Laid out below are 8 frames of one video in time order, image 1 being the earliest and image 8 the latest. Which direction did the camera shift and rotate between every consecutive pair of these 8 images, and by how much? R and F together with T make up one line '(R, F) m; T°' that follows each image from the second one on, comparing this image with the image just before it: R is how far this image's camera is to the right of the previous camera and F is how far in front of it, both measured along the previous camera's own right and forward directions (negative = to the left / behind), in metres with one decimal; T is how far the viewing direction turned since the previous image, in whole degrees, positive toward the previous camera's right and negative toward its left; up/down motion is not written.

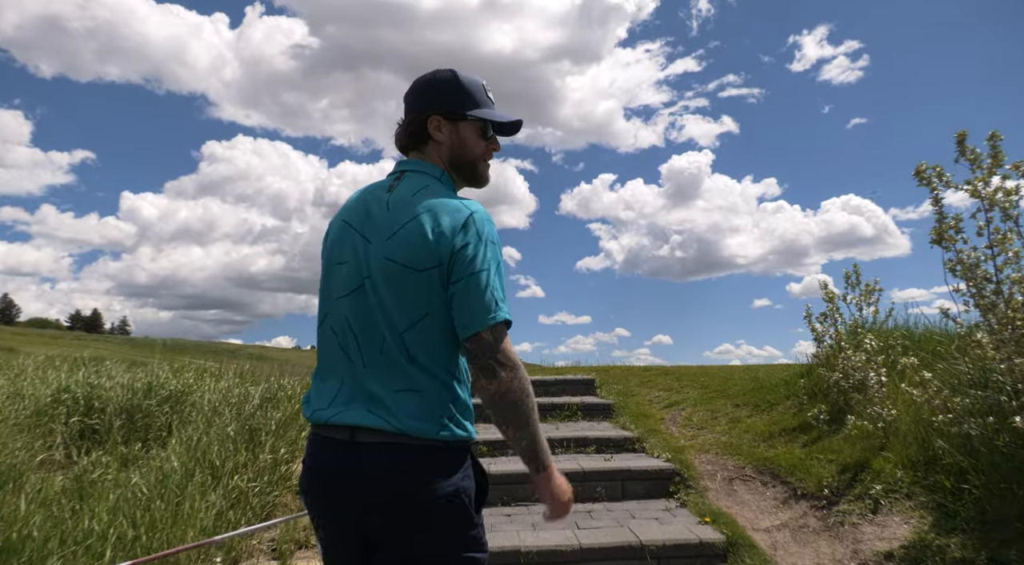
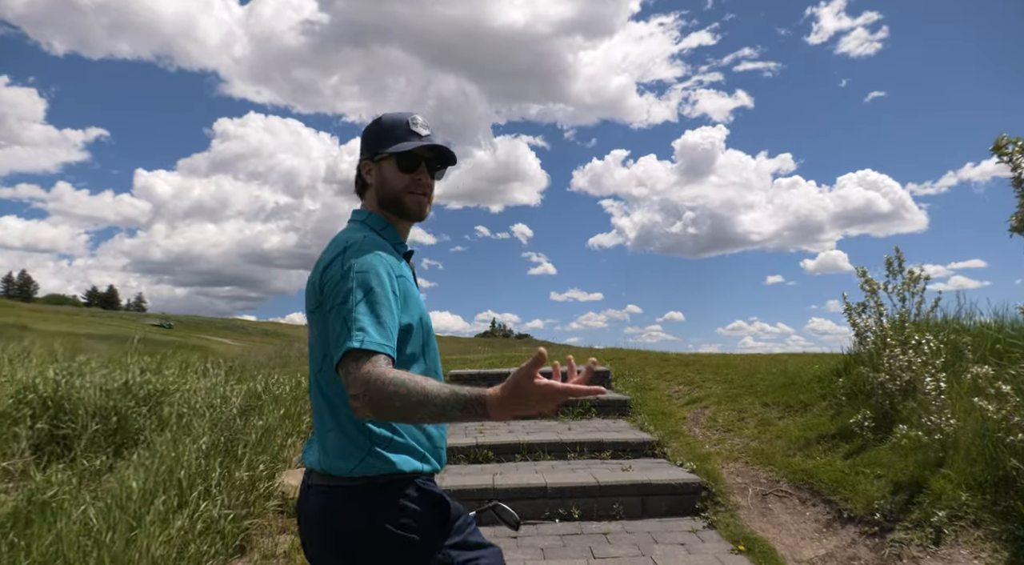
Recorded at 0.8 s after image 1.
(0.0, +0.6) m; -1°
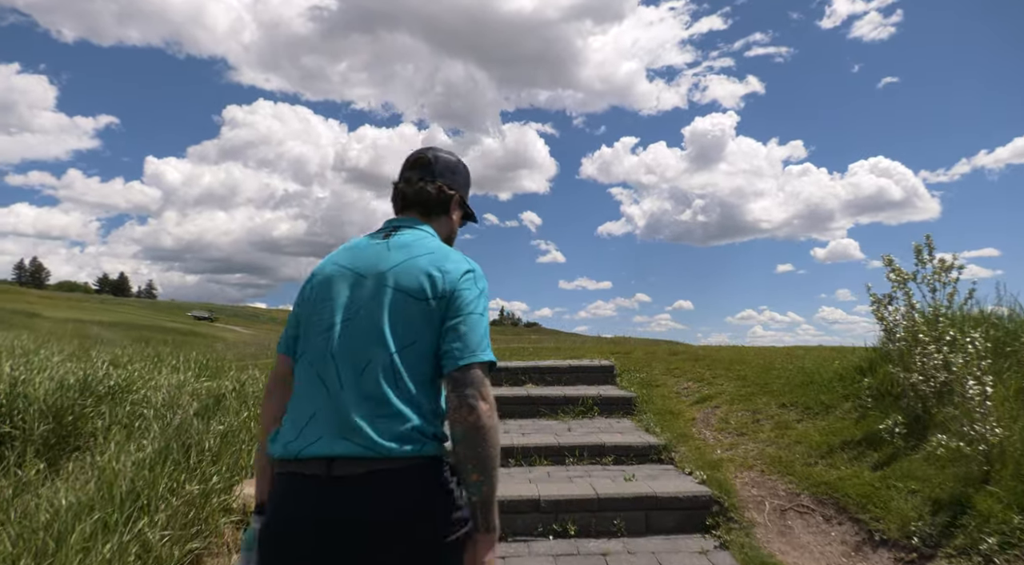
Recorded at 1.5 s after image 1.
(+0.1, +0.5) m; -1°
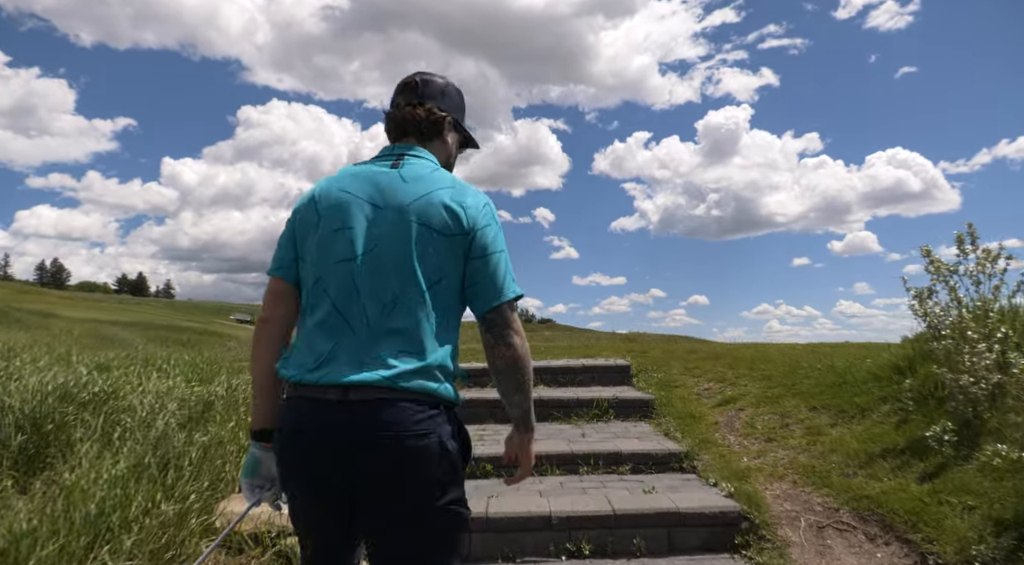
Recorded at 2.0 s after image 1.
(0.0, +0.4) m; -1°
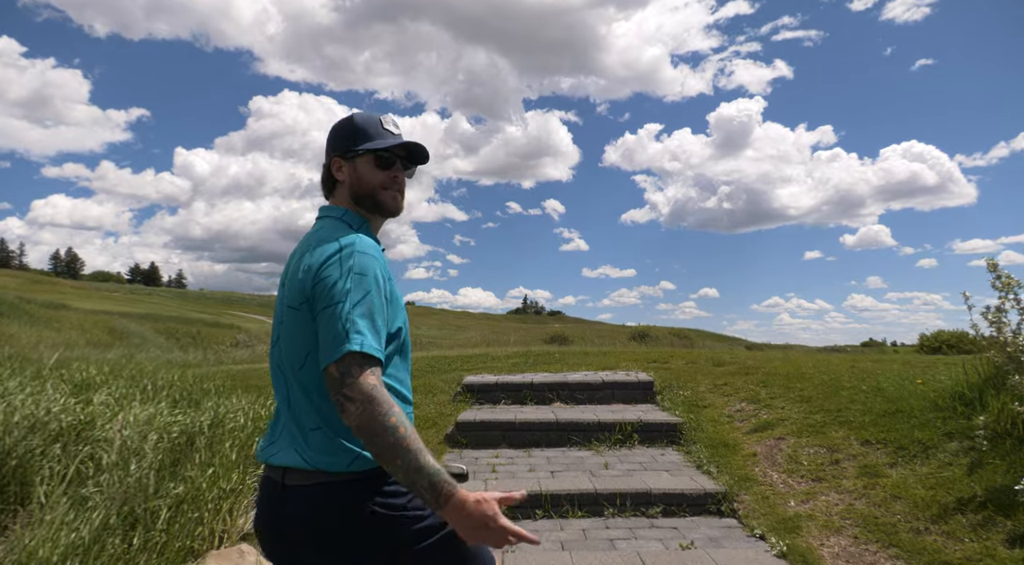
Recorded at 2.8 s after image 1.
(-0.1, +0.6) m; -1°
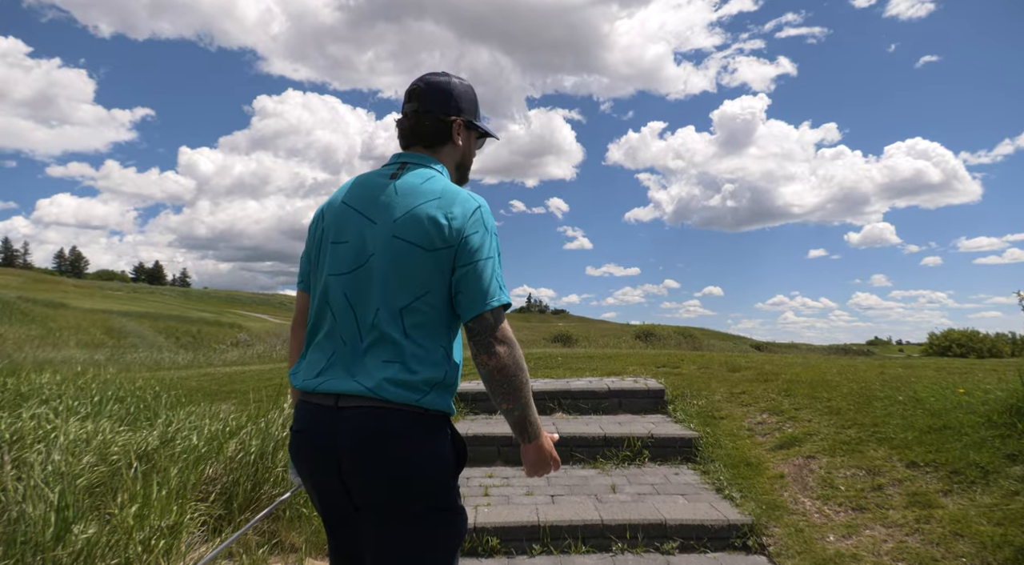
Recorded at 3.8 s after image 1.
(+0.1, +0.6) m; 0°
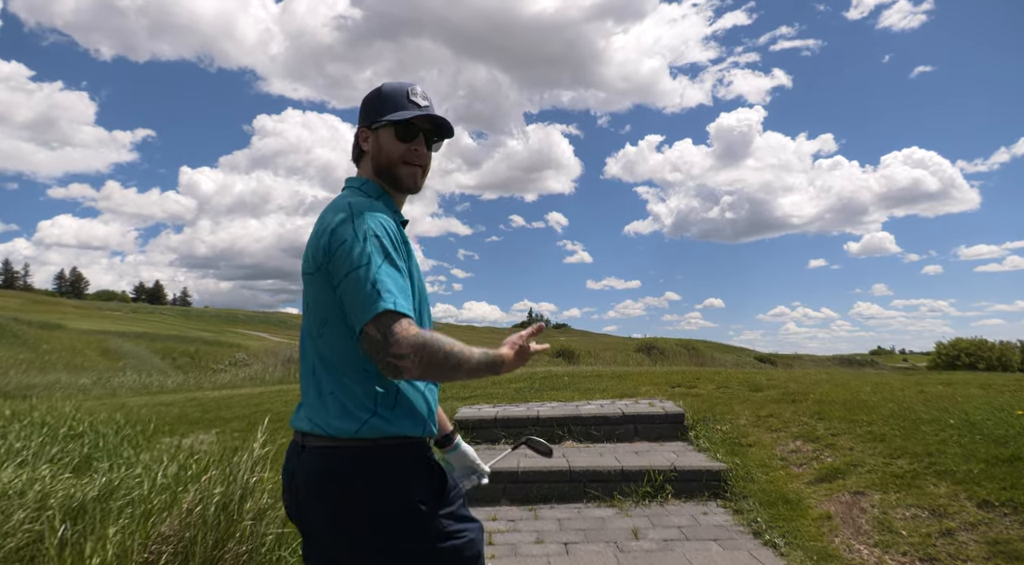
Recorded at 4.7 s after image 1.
(0.0, +0.6) m; 0°
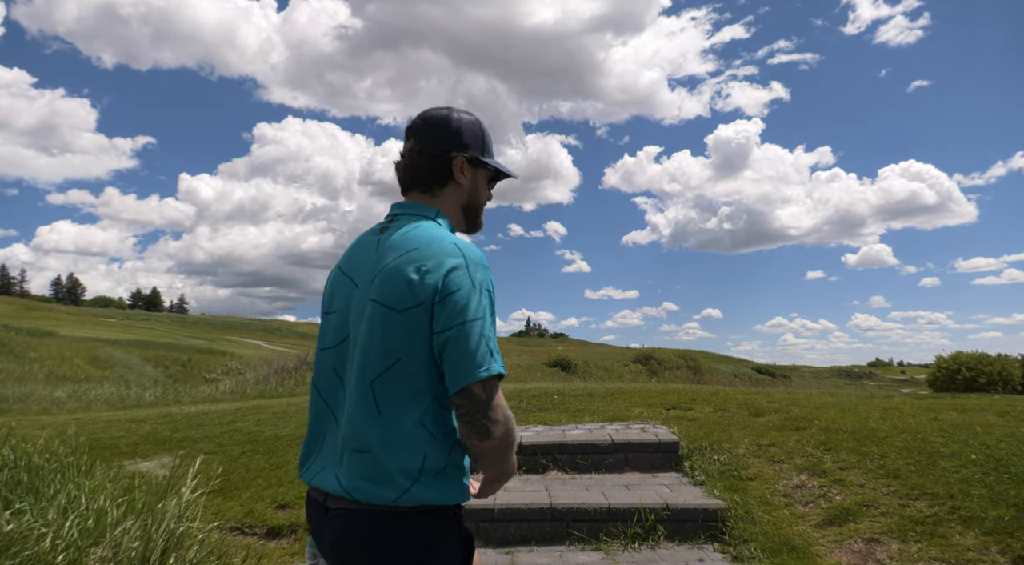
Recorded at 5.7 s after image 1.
(+0.2, +0.5) m; 0°
